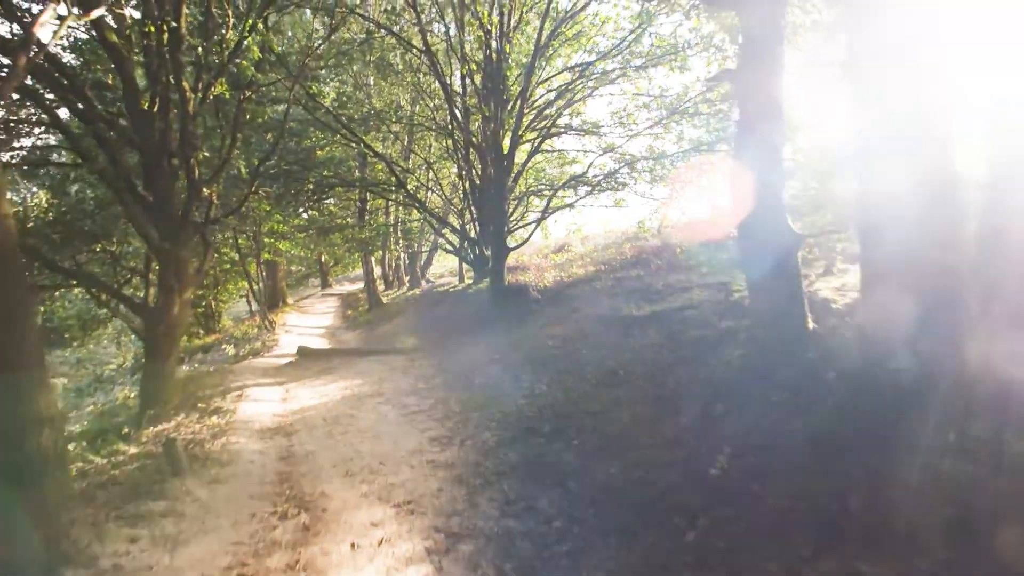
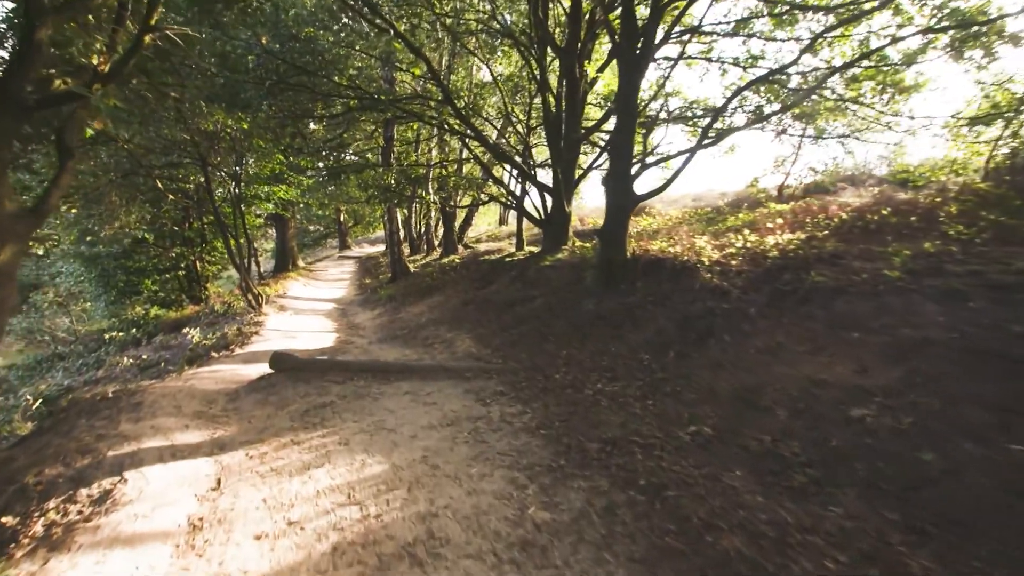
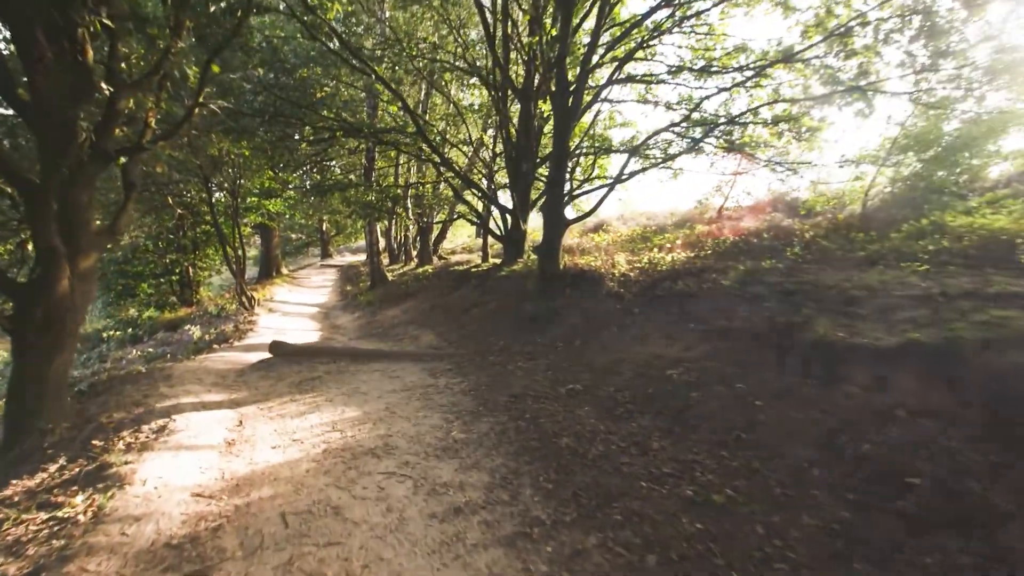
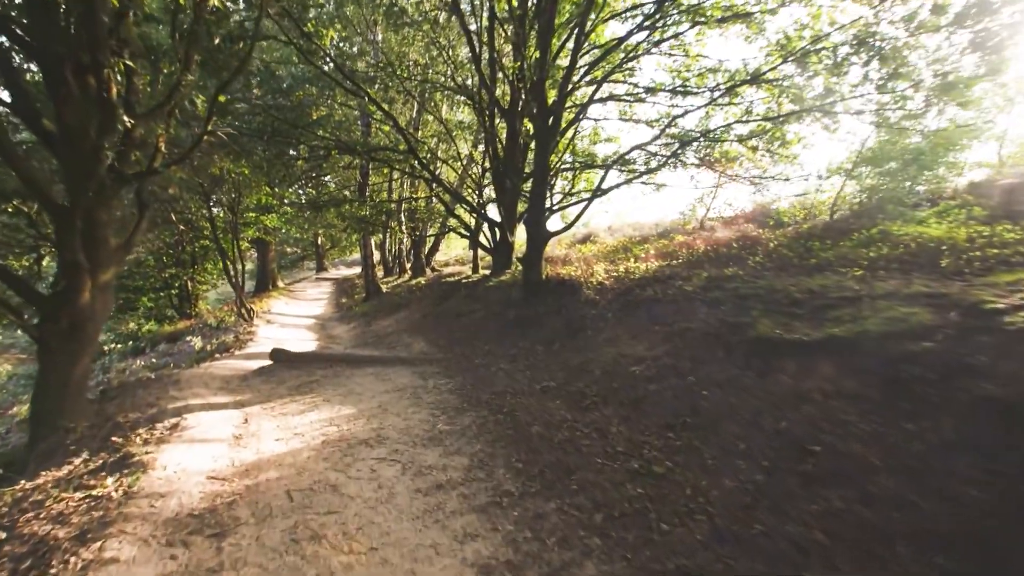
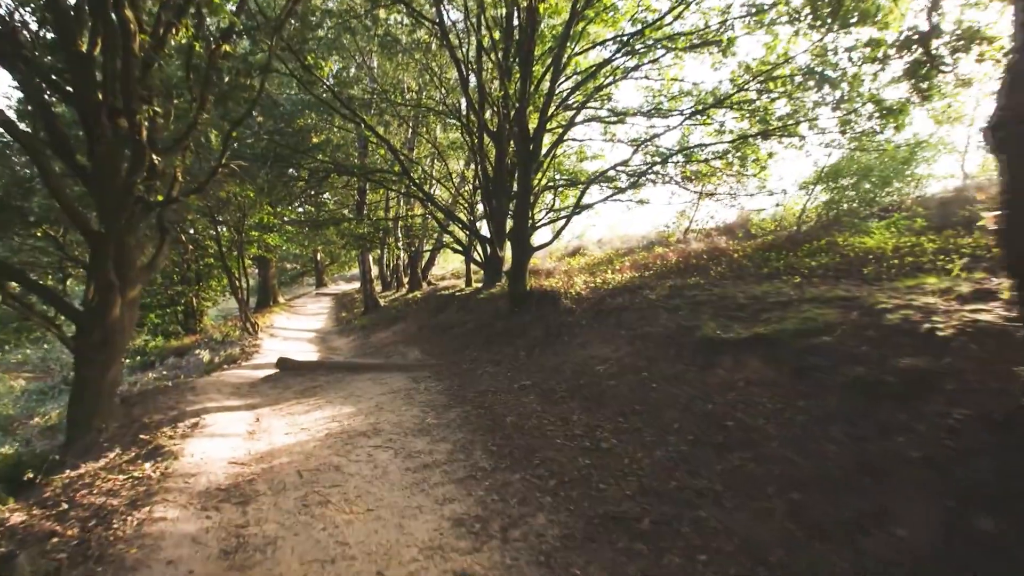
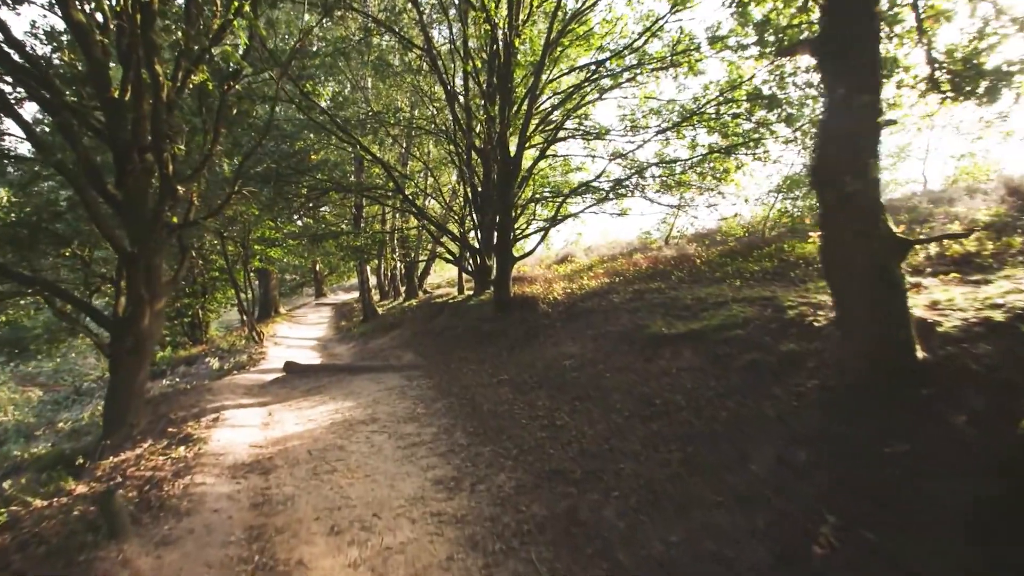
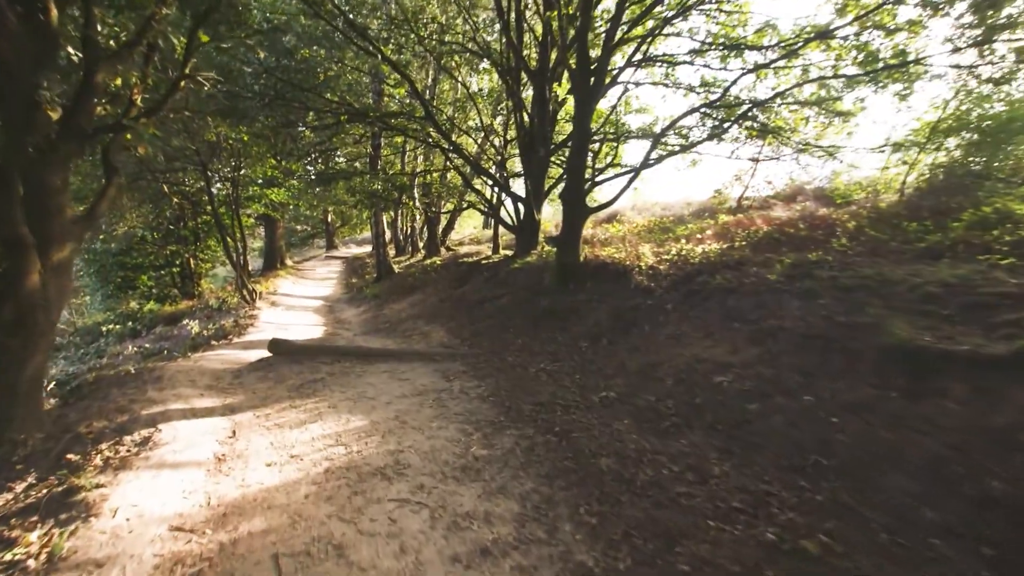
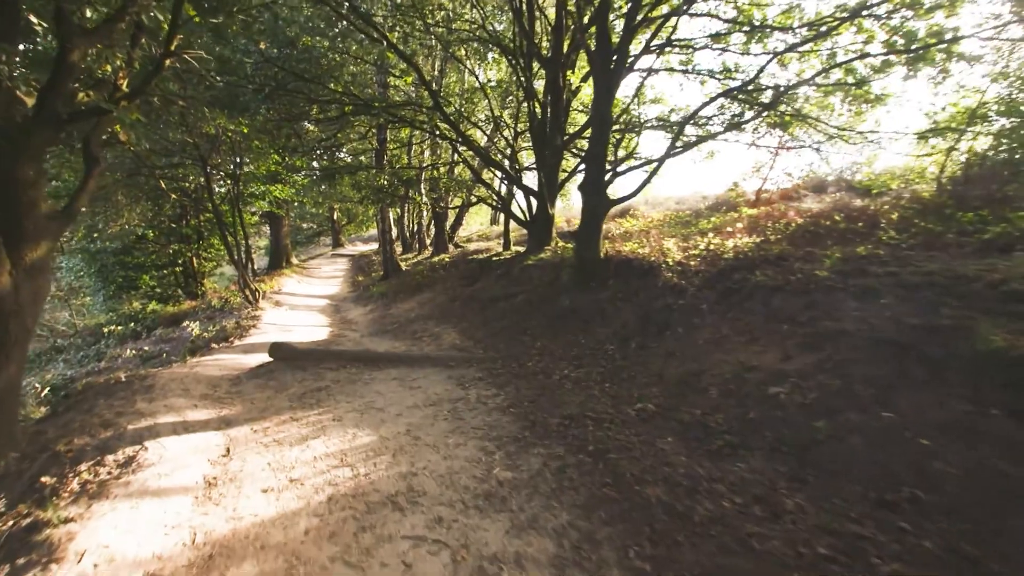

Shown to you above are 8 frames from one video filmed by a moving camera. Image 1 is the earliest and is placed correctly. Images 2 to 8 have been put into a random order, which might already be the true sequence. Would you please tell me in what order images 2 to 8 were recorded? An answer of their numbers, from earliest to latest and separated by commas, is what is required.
6, 5, 4, 3, 7, 8, 2
